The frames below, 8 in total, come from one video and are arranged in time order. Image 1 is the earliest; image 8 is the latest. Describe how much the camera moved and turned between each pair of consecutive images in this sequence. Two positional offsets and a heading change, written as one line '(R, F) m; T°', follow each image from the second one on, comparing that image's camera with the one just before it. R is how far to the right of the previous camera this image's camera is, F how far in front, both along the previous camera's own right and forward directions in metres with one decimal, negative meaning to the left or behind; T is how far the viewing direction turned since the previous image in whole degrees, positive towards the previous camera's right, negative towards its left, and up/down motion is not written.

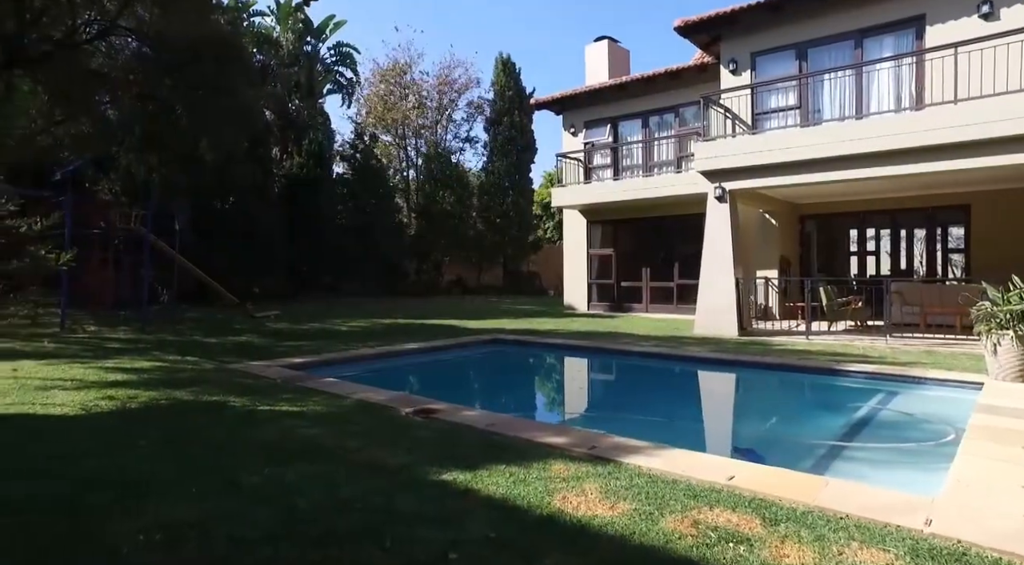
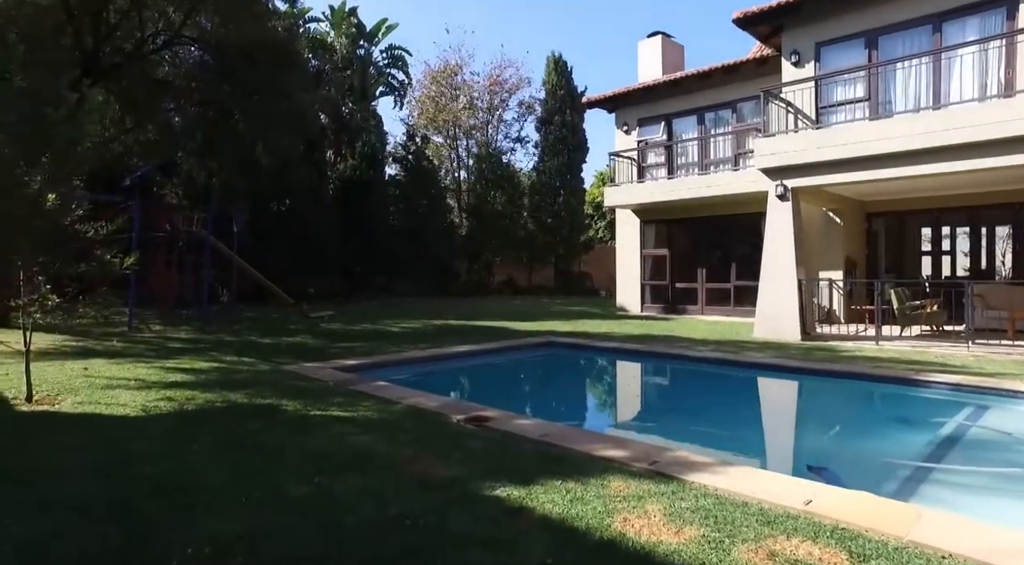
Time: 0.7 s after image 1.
(0.0, +0.1) m; -4°
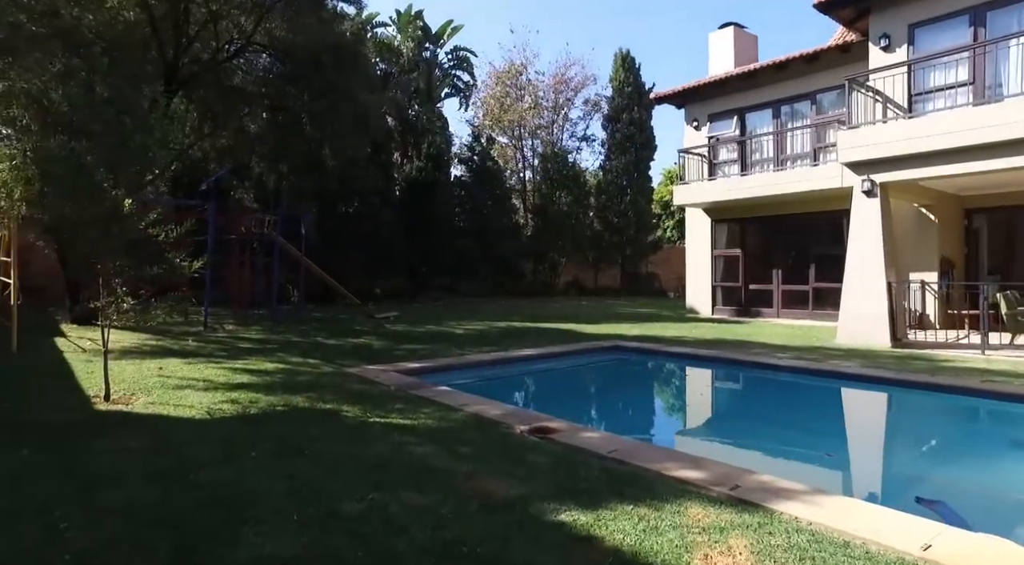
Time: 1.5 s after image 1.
(0.0, +0.2) m; -5°
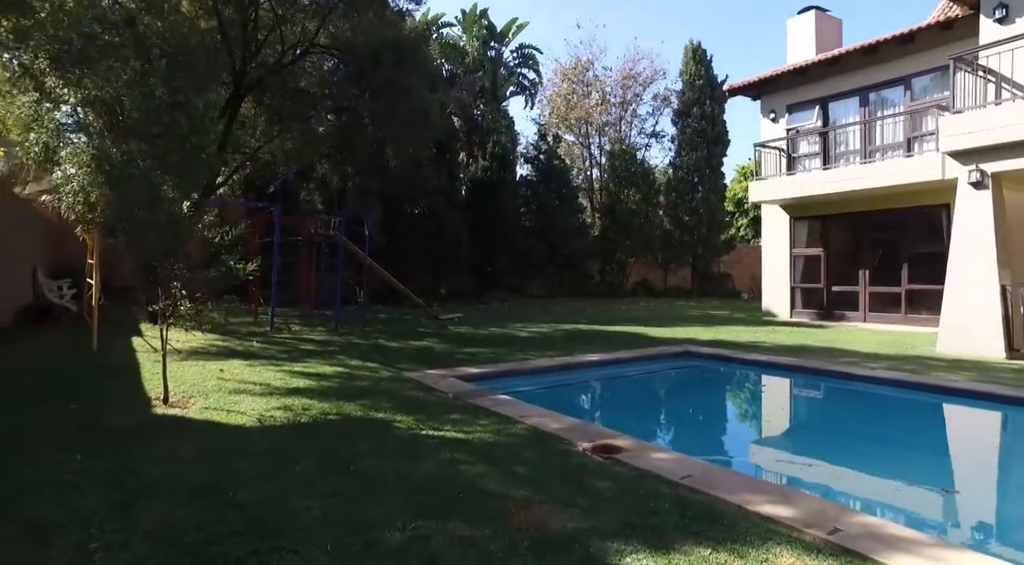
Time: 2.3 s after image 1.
(0.0, +0.3) m; -6°
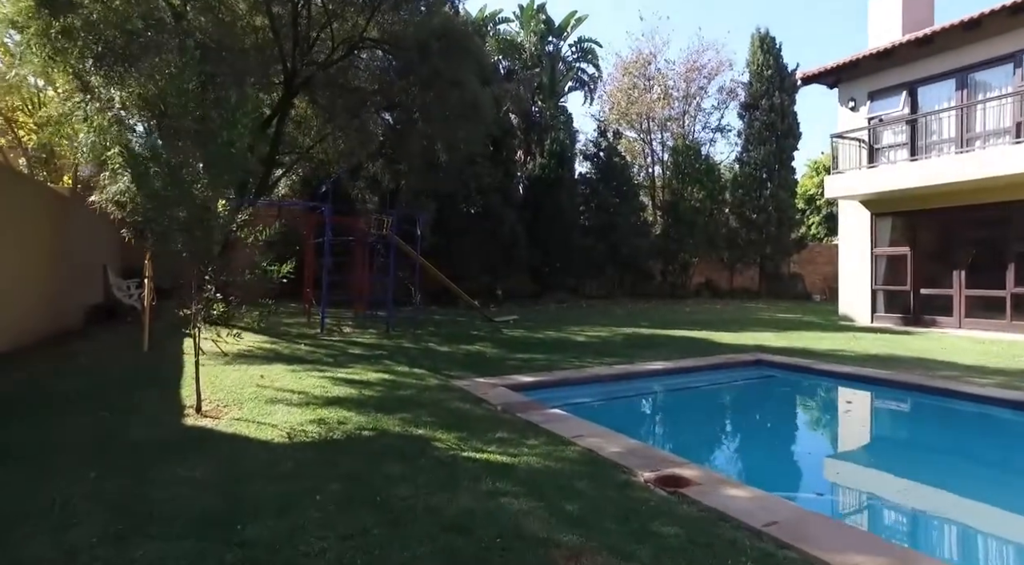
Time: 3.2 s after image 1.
(0.0, +0.5) m; -5°
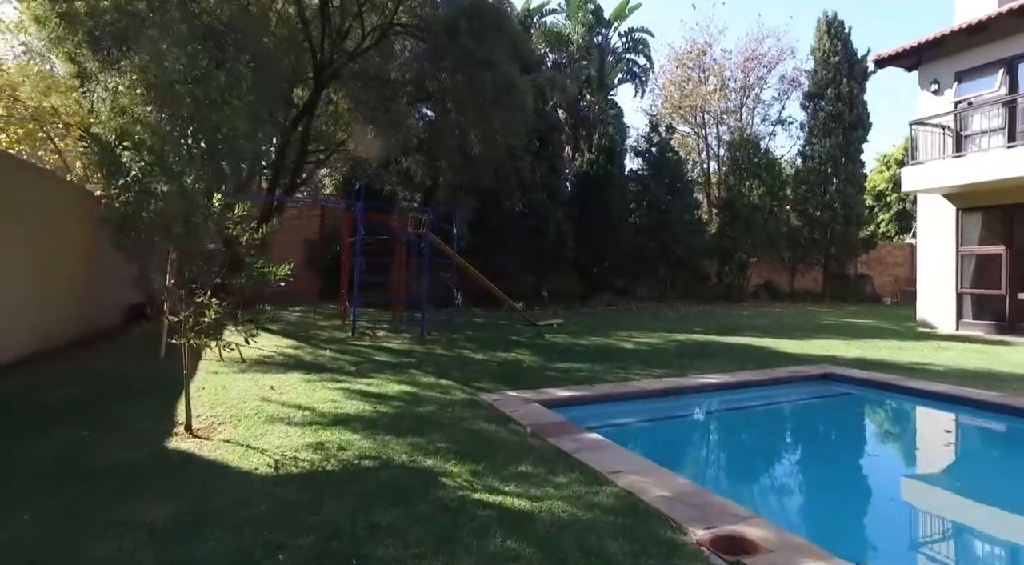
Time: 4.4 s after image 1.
(+0.1, +0.8) m; -4°
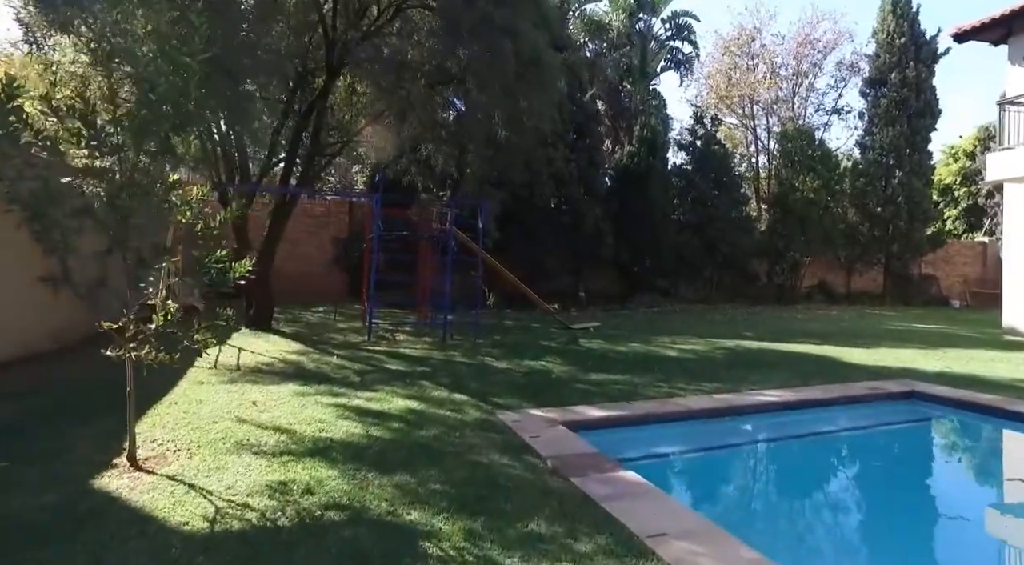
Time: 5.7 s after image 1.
(+0.1, +1.0) m; -3°
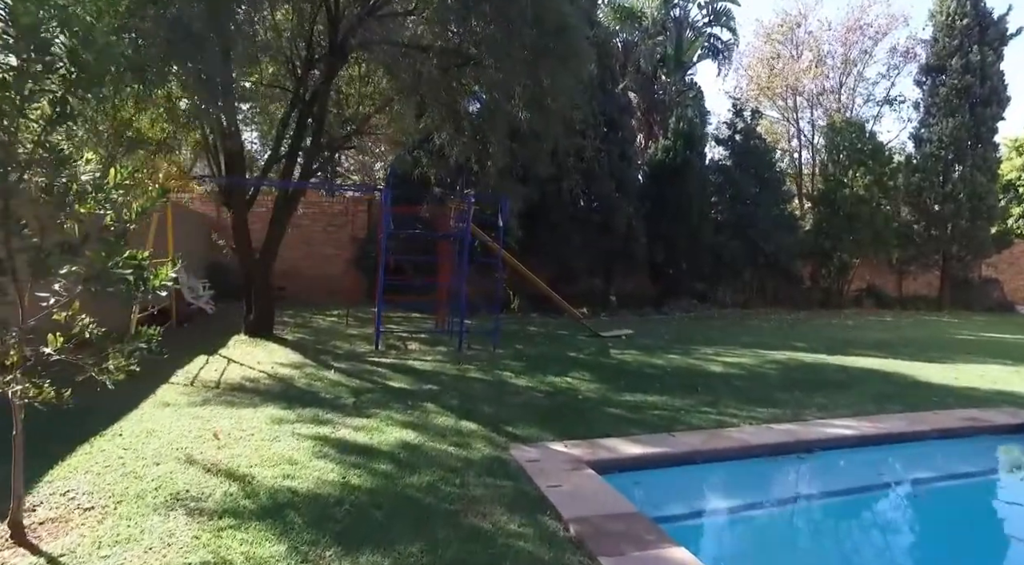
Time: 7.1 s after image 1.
(+0.1, +1.0) m; -2°
